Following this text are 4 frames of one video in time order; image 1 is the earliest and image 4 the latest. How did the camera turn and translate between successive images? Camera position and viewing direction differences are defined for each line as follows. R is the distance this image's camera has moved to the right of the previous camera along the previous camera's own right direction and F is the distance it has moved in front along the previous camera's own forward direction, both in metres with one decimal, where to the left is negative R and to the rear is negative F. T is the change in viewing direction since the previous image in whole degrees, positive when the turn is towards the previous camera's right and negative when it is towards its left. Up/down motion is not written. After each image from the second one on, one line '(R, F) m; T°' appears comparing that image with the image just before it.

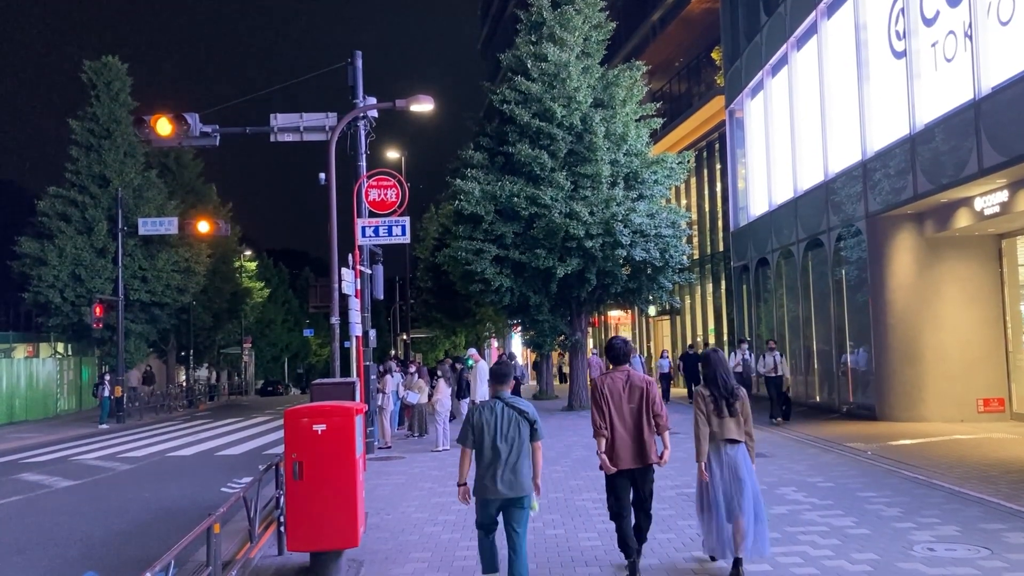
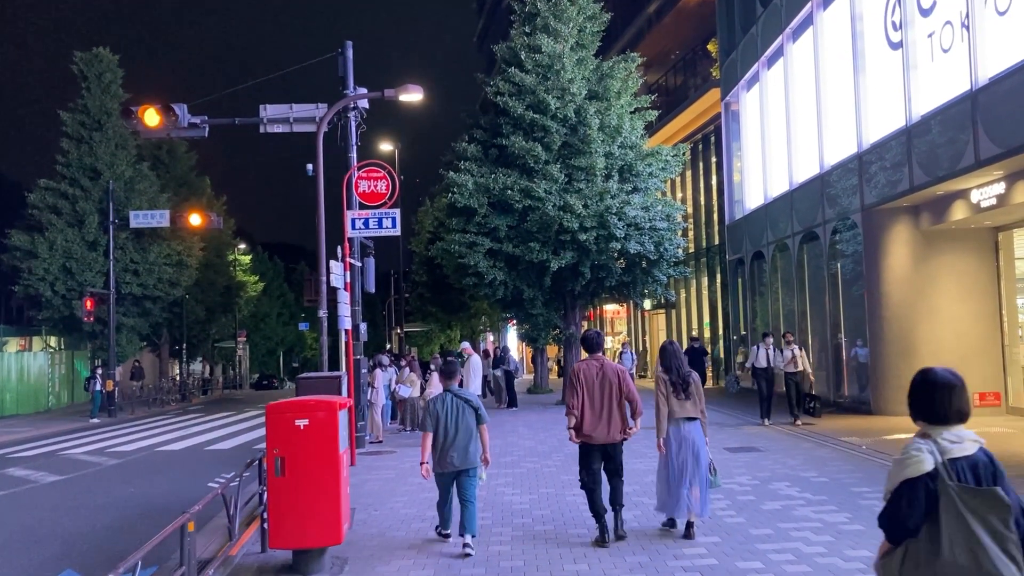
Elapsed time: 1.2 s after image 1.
(+0.1, +0.2) m; 0°
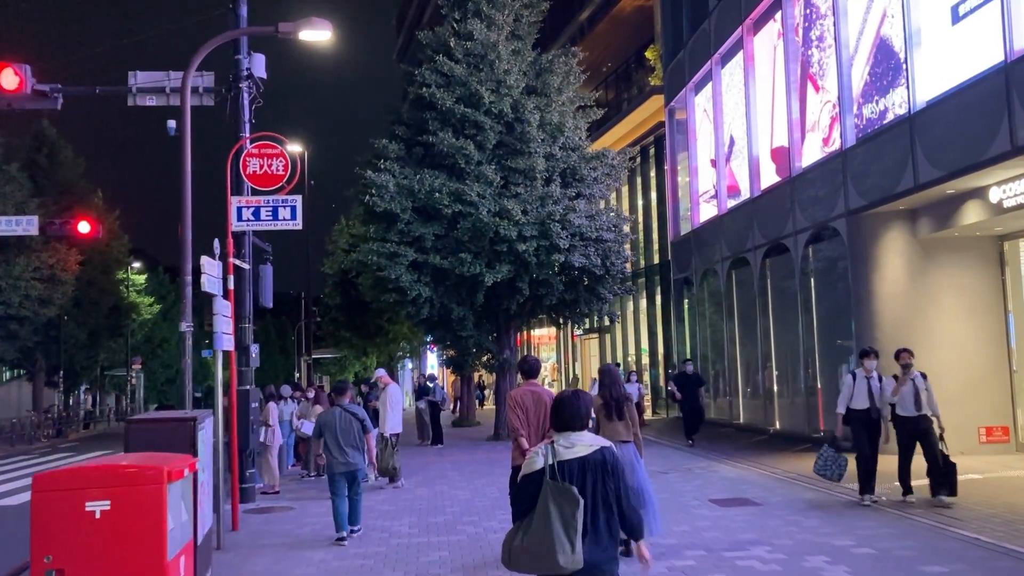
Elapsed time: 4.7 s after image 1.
(-0.2, +2.9) m; +5°
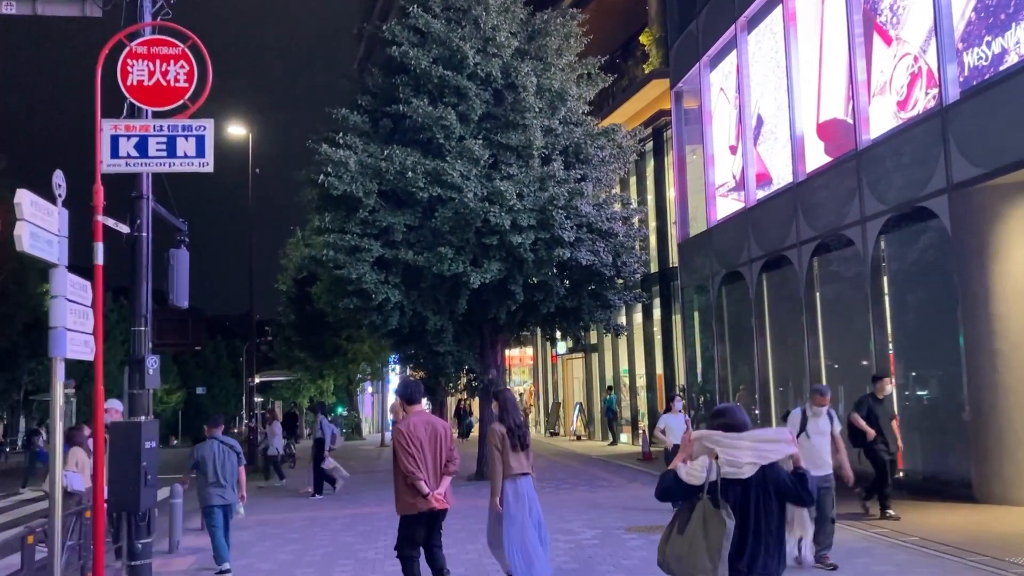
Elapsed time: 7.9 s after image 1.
(-0.5, +3.8) m; +3°
